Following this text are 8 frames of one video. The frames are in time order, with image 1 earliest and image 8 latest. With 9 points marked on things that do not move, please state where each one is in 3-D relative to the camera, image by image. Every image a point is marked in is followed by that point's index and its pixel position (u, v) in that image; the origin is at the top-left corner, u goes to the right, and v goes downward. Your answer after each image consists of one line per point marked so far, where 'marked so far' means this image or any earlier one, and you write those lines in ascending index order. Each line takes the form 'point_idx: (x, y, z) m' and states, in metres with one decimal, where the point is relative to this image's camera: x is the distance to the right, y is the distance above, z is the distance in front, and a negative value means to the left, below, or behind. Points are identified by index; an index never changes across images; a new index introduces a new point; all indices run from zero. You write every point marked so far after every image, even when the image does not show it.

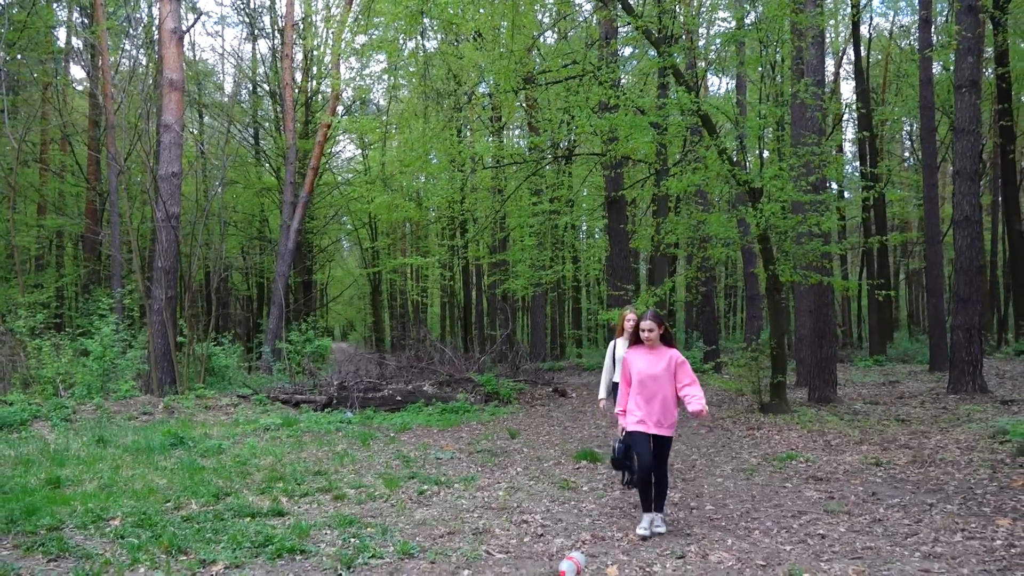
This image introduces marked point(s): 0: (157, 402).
0: (-5.6, -1.8, +11.8) m
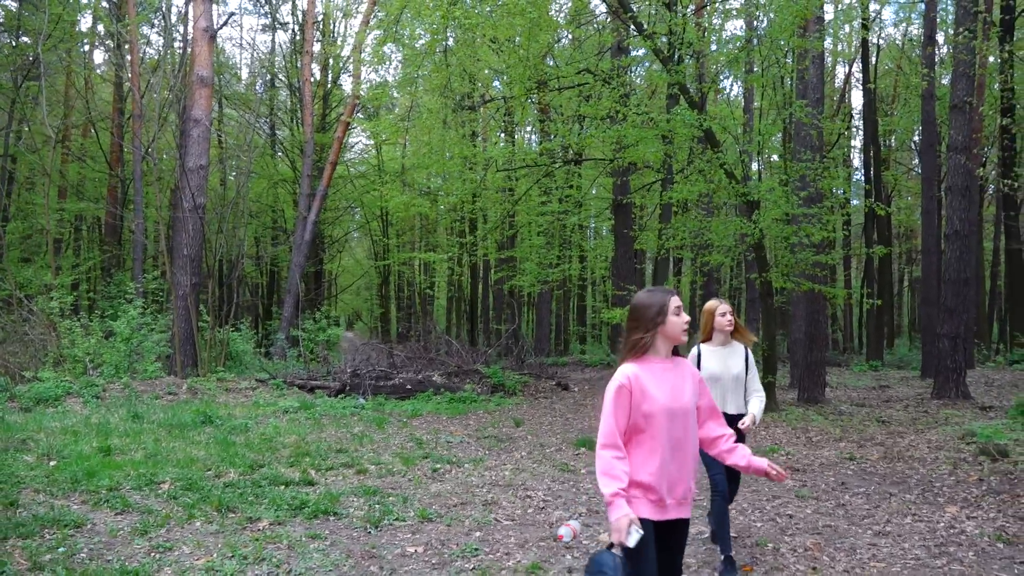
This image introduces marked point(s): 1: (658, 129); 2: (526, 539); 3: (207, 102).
0: (-5.5, -1.6, +12.4) m
1: (+2.2, +2.4, +11.0) m
2: (+0.1, -1.5, +4.5) m
3: (-5.7, +3.4, +13.8) m
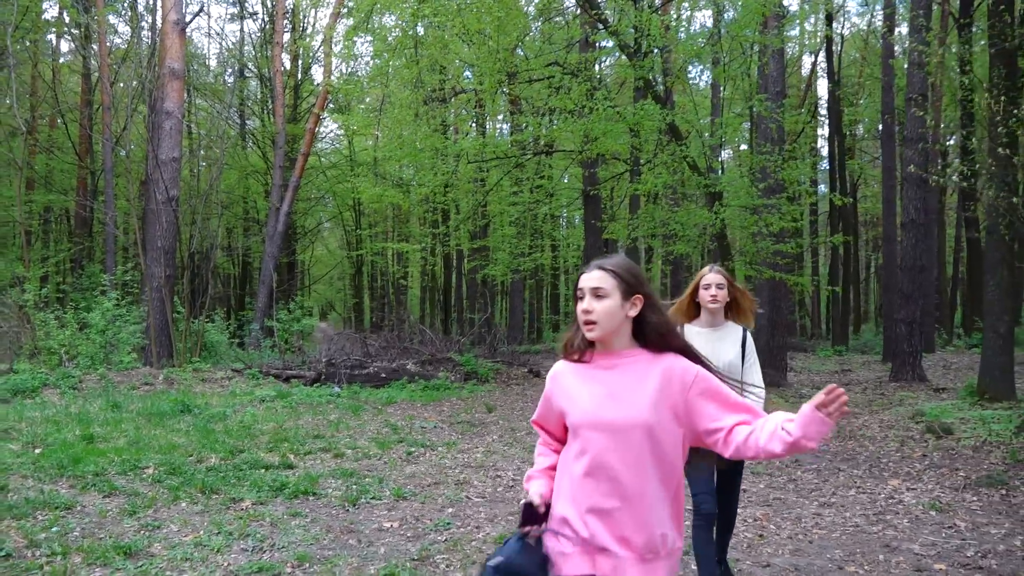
0: (-6.0, -1.4, +12.5) m
1: (+1.8, +2.5, +11.3) m
2: (-0.1, -1.5, +4.8) m
3: (-6.2, +3.6, +13.8) m
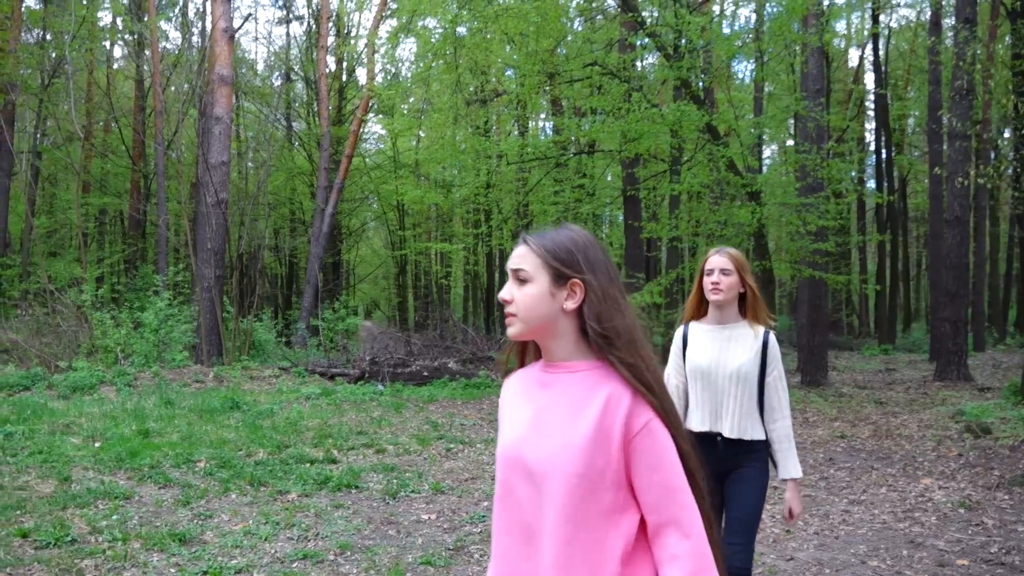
0: (-5.3, -1.5, +13.0) m
1: (+2.3, +2.5, +11.4) m
2: (+0.1, -1.5, +5.0) m
3: (-5.5, +3.6, +14.3) m
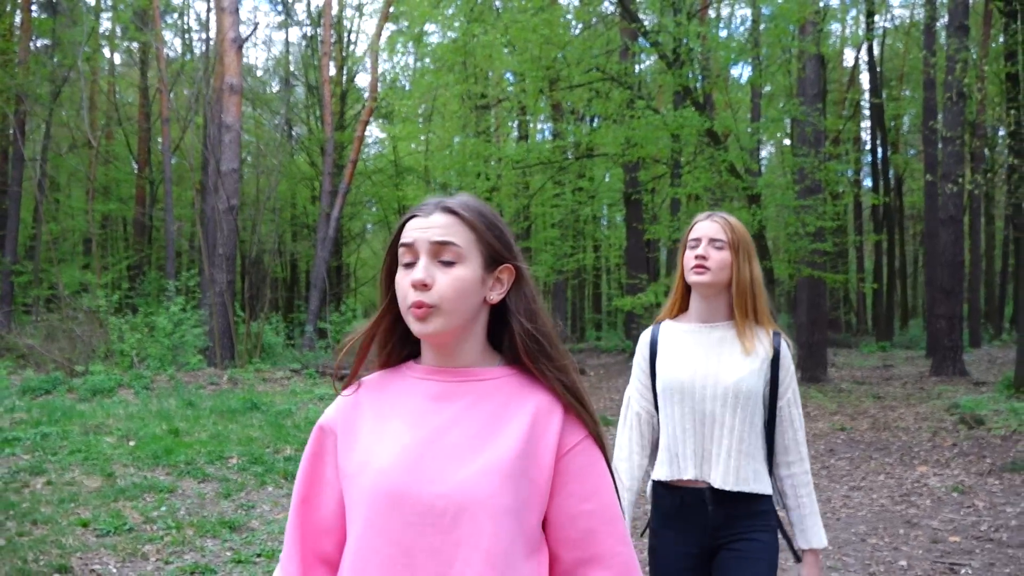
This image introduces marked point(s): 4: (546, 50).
0: (-5.2, -1.5, +13.3) m
1: (+2.4, +2.5, +11.7) m
2: (+0.3, -1.5, +5.3) m
3: (-5.4, +3.5, +14.6) m
4: (+0.5, +4.0, +12.7) m
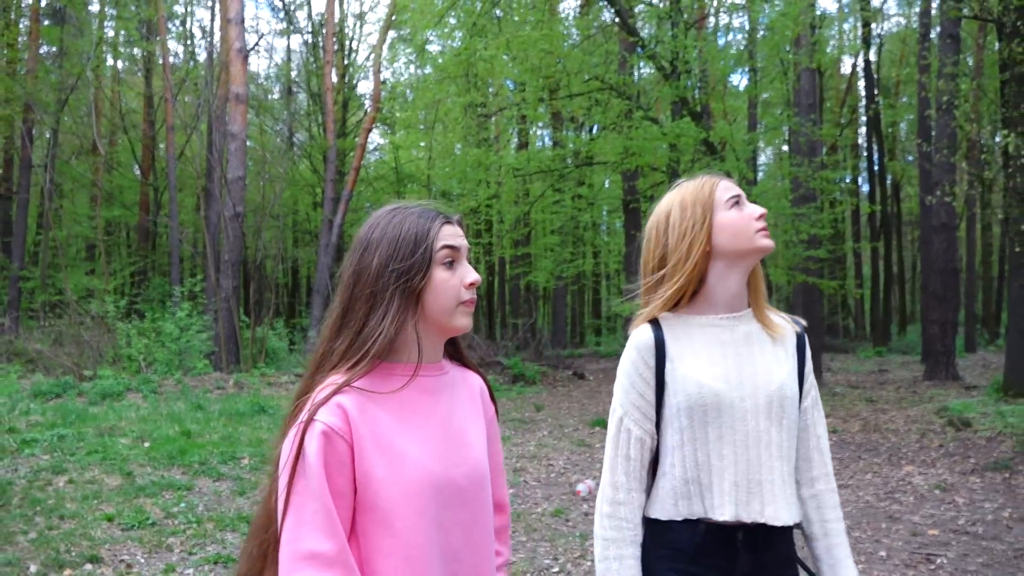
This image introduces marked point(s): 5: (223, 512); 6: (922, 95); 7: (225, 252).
0: (-5.2, -1.6, +13.5) m
1: (+2.4, +2.4, +11.9) m
2: (+0.3, -1.5, +5.5) m
3: (-5.4, +3.4, +14.9) m
4: (+0.6, +3.9, +13.0) m
5: (-1.9, -1.5, +4.8) m
6: (+8.9, +4.2, +16.2) m
7: (-5.8, +0.7, +15.1) m
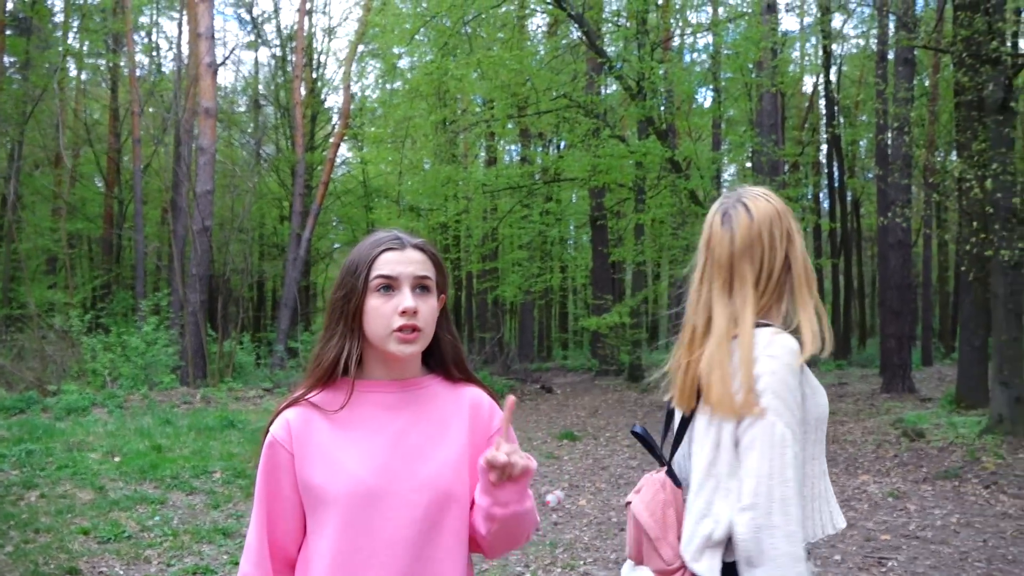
0: (-5.7, -1.9, +13.4) m
1: (+1.9, +2.2, +12.2) m
2: (+0.1, -1.7, +5.7) m
3: (-6.0, +3.1, +14.8) m
4: (0.0, +3.7, +13.2) m
5: (-2.0, -1.6, +4.9) m
6: (+8.2, +3.8, +16.8) m
7: (-6.5, +0.5, +15.1) m
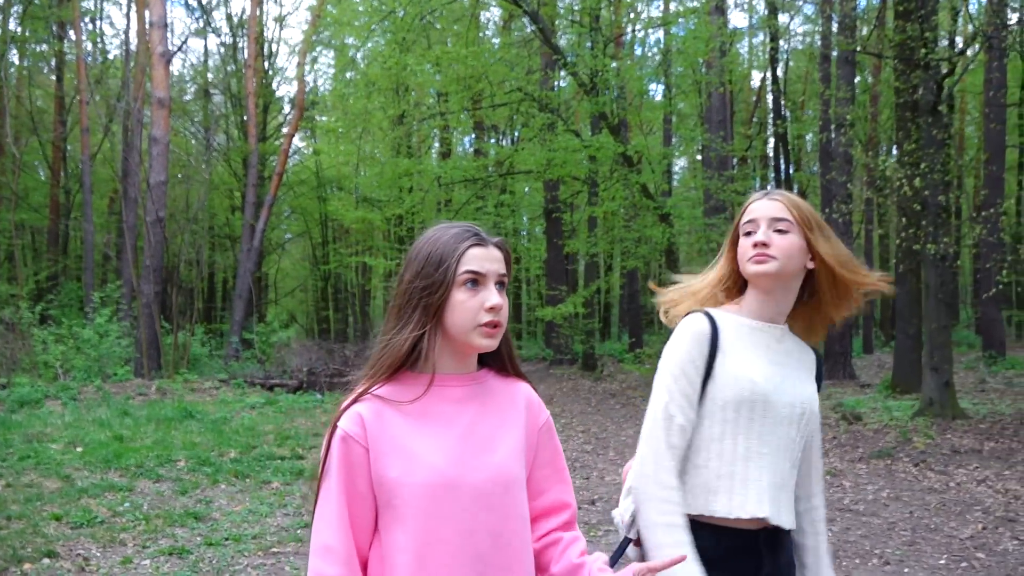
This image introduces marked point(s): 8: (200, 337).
0: (-6.5, -1.7, +13.3) m
1: (+1.2, +2.3, +12.6) m
2: (-0.2, -1.6, +5.9) m
3: (-6.8, +3.3, +14.7) m
4: (-0.7, +3.8, +13.4) m
5: (-2.3, -1.5, +5.0) m
6: (+7.2, +4.0, +17.5) m
7: (-7.3, +0.6, +14.9) m
8: (-7.5, -1.2, +17.9) m
